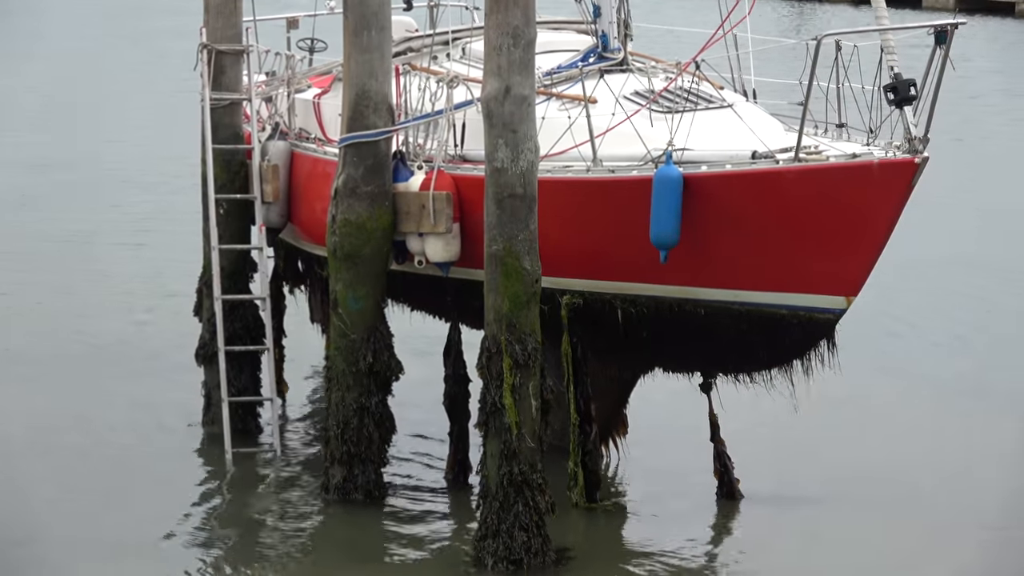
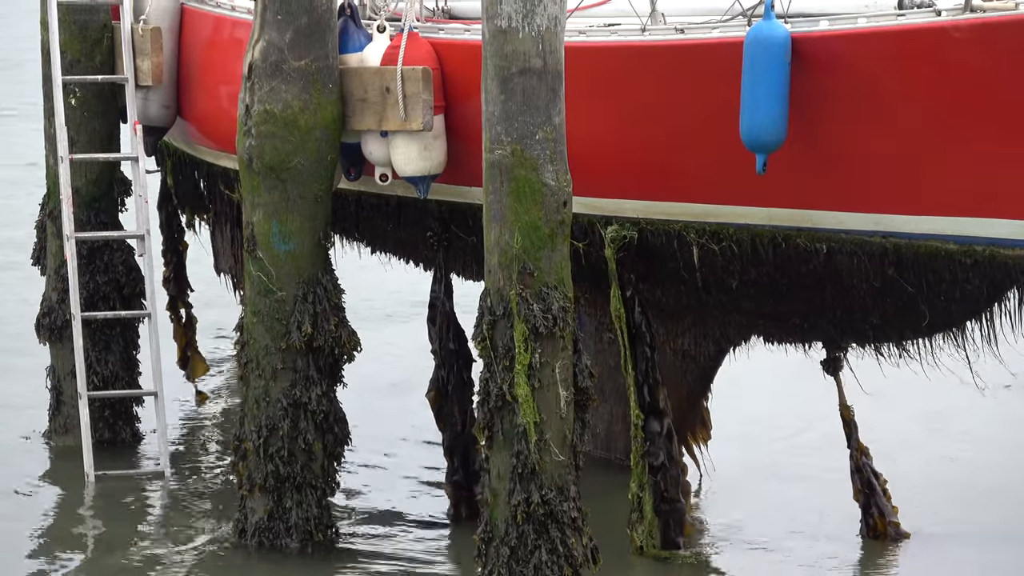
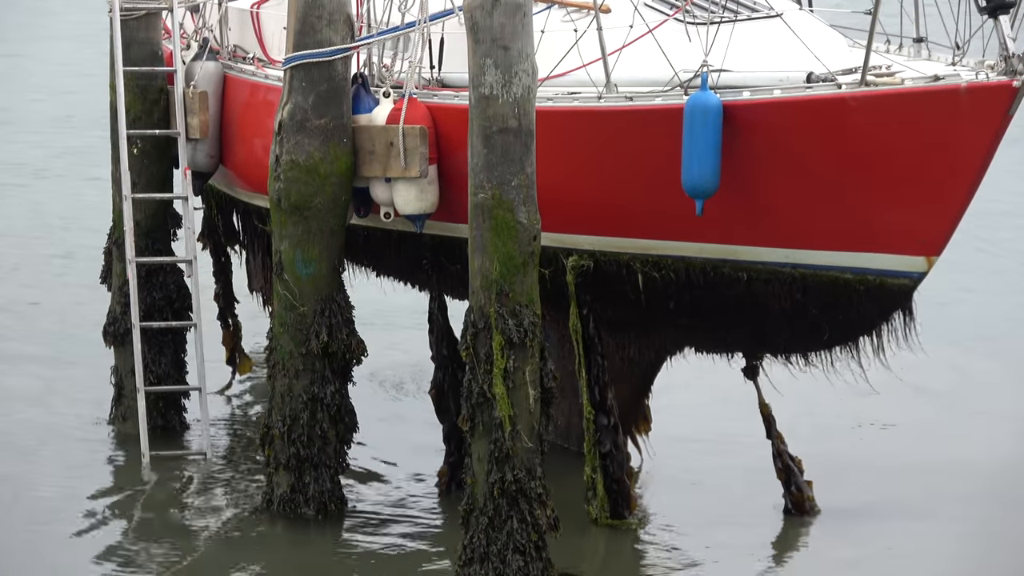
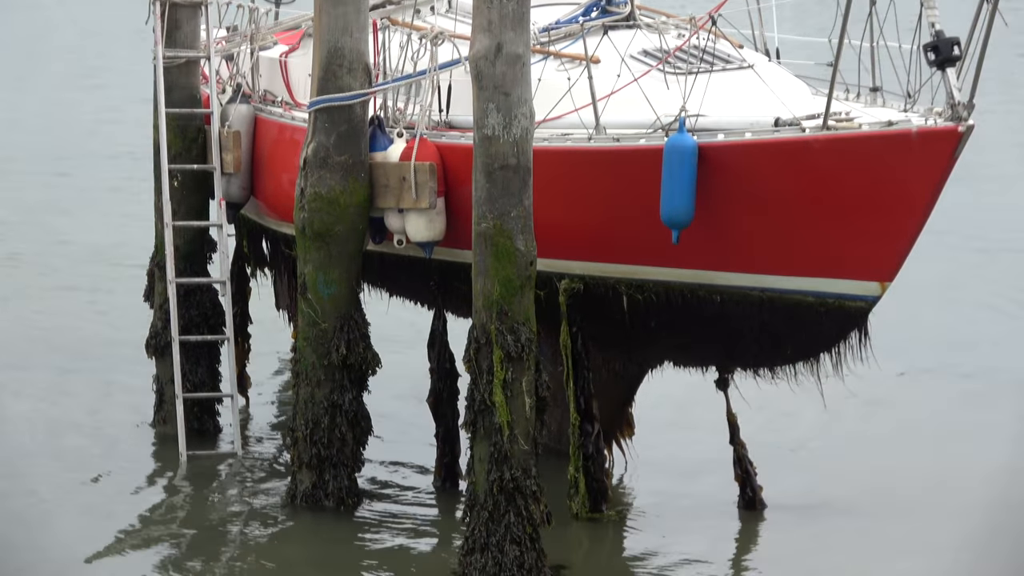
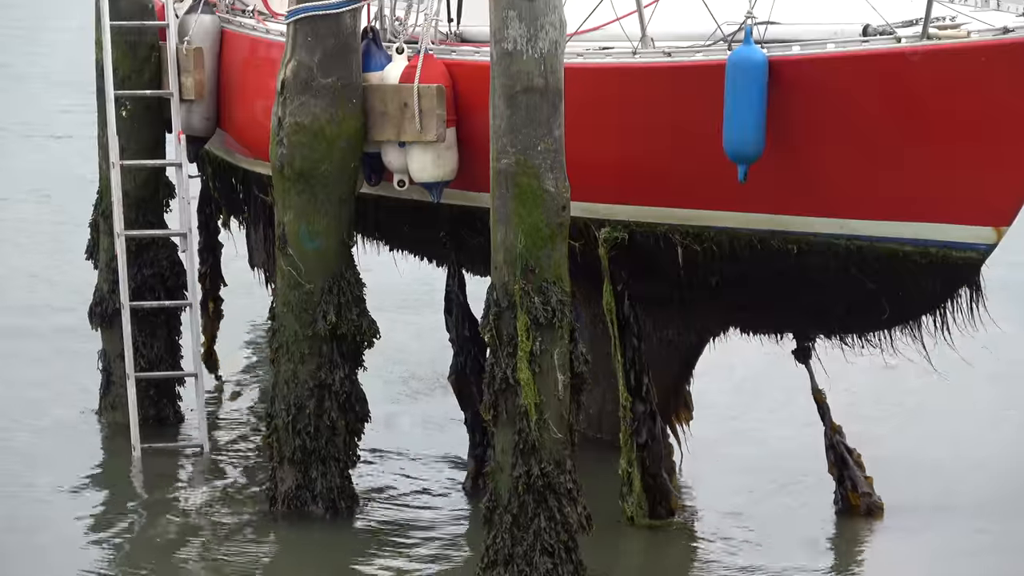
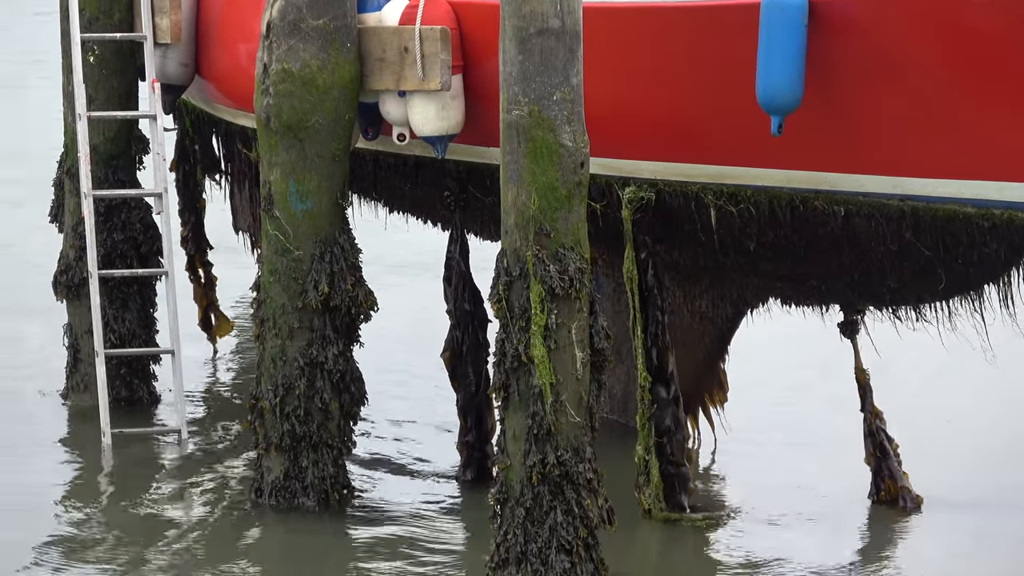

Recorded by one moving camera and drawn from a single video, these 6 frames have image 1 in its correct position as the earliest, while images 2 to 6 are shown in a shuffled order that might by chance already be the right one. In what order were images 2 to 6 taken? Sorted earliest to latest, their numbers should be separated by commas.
4, 3, 5, 2, 6
